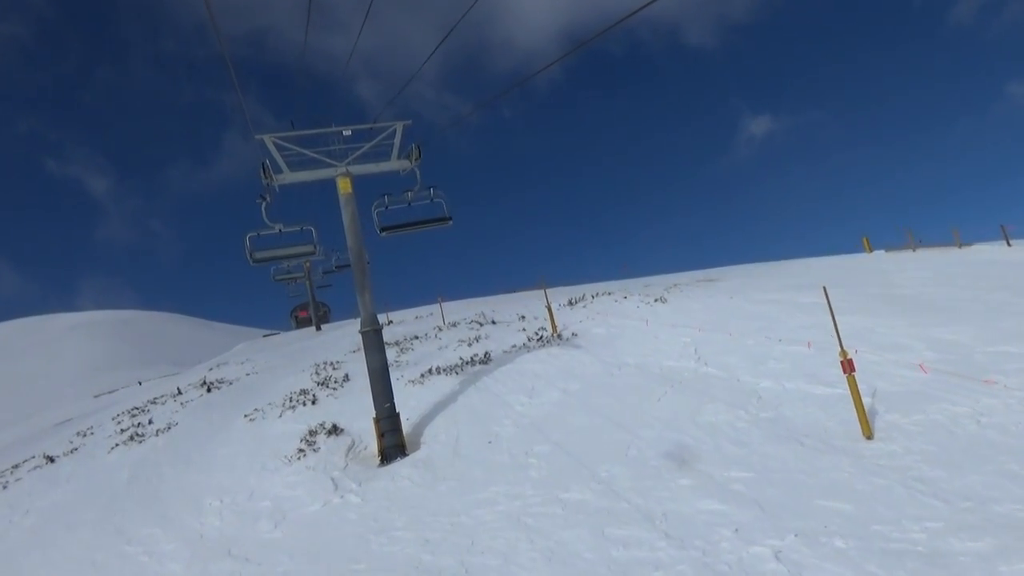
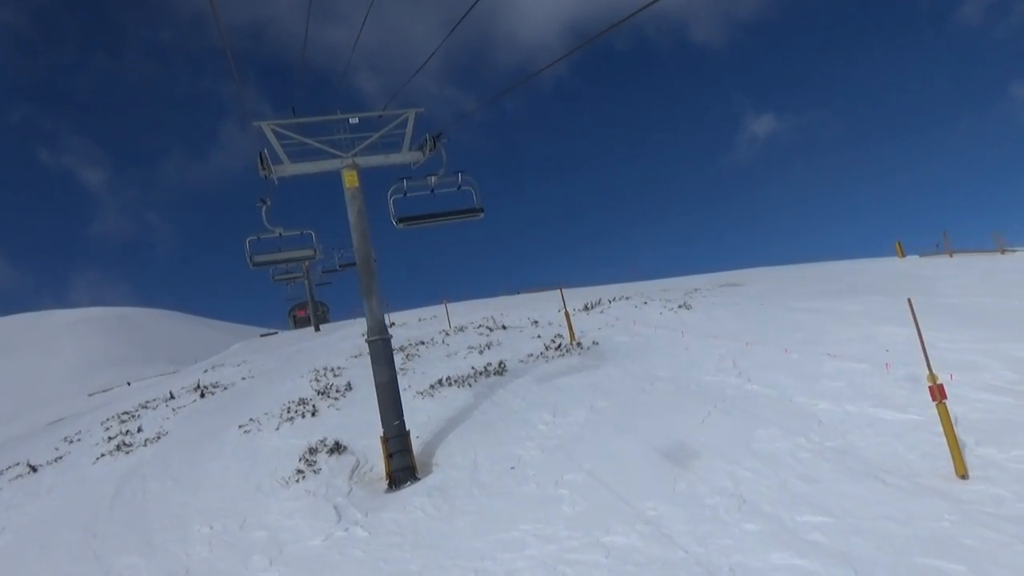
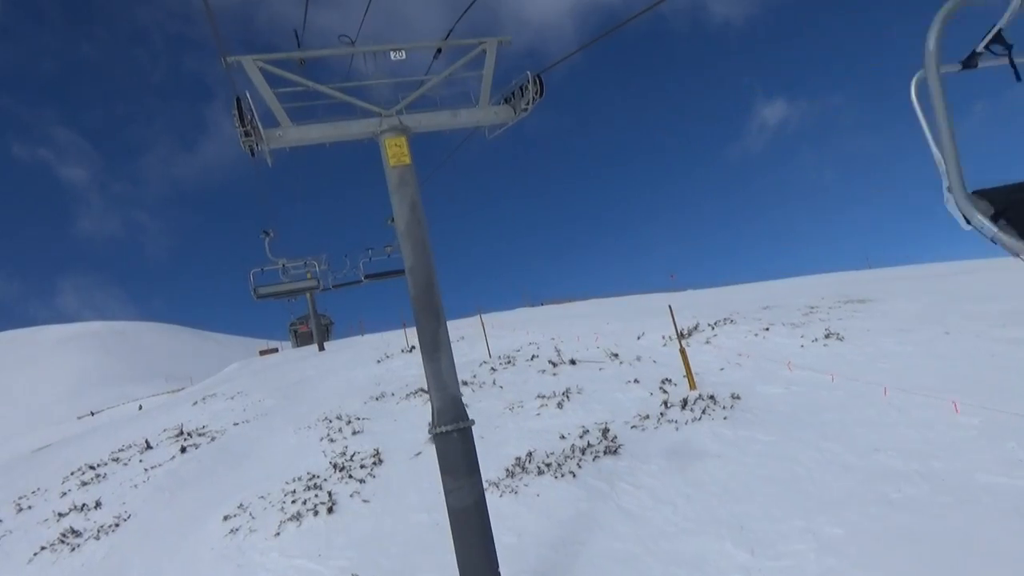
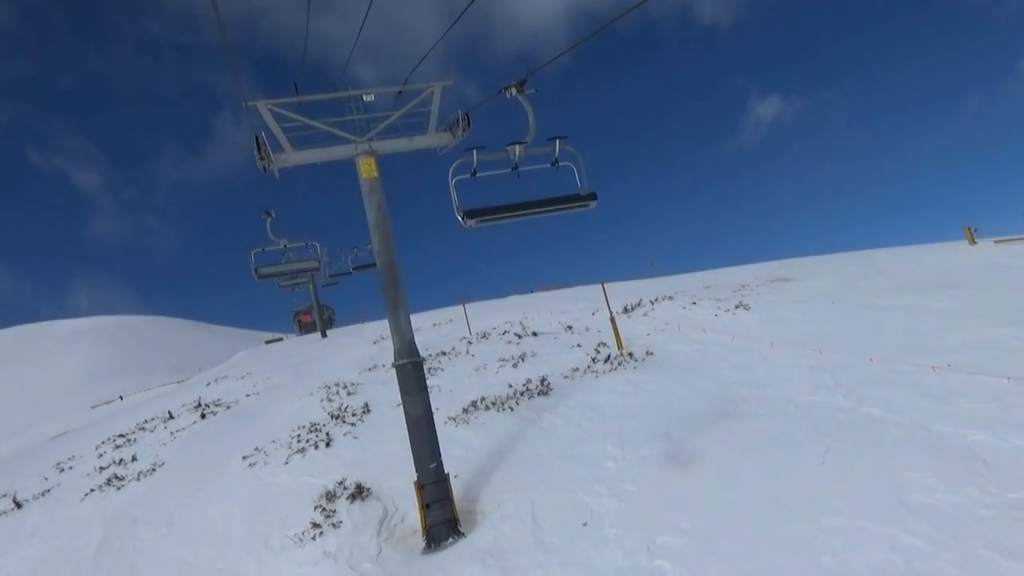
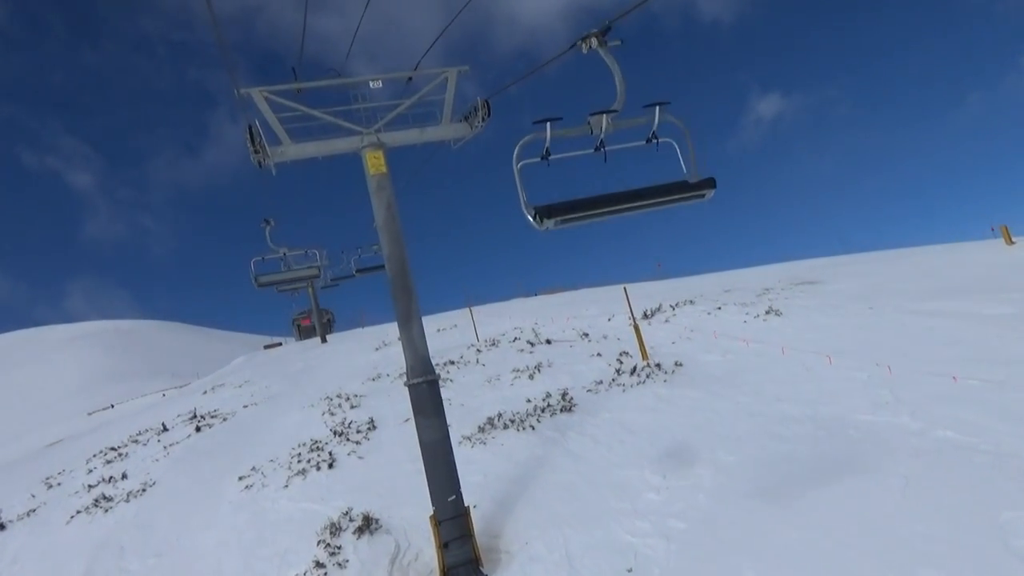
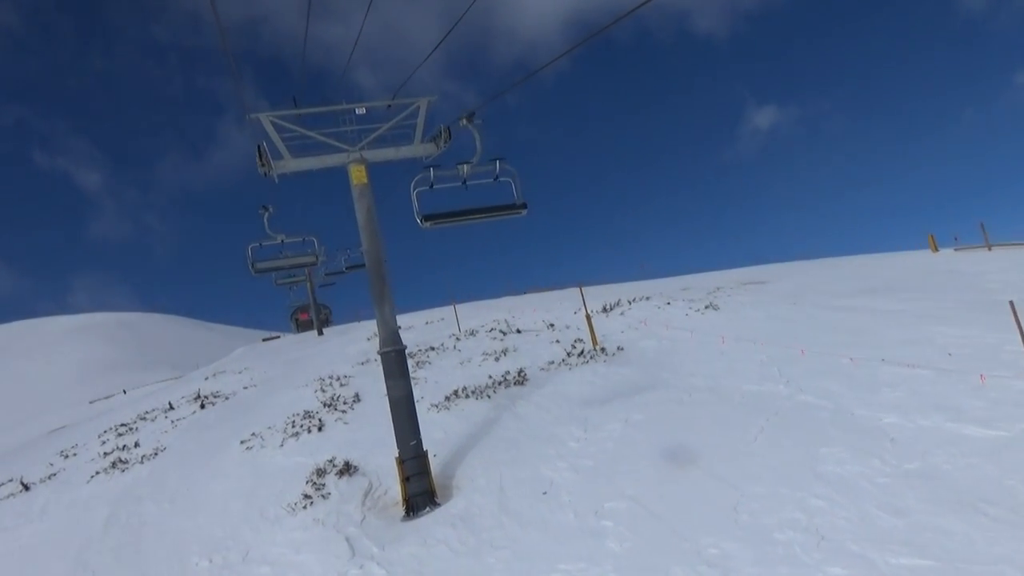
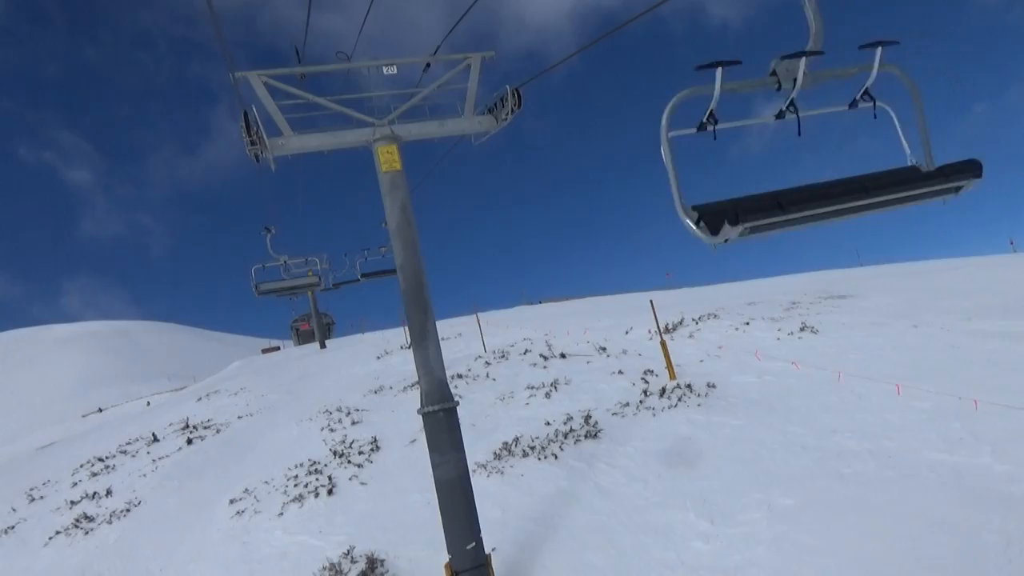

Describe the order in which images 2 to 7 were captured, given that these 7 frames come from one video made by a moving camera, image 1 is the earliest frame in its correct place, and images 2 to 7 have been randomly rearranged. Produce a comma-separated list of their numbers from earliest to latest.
2, 6, 4, 5, 7, 3
